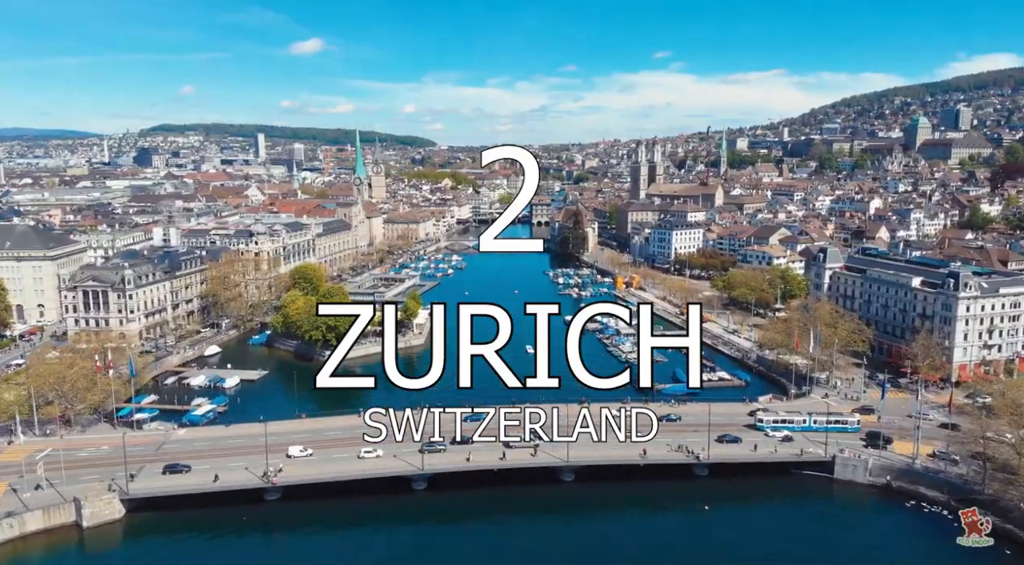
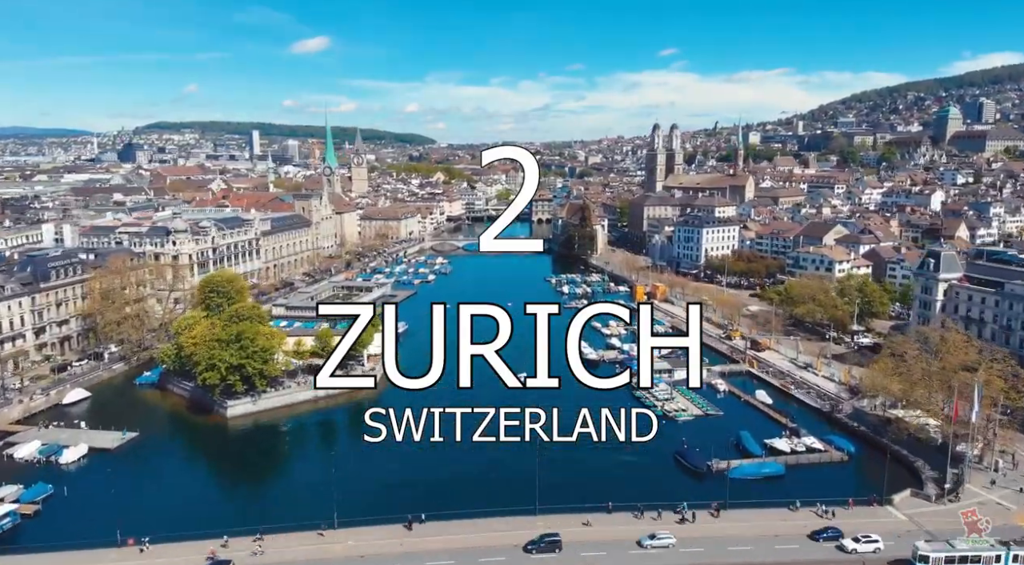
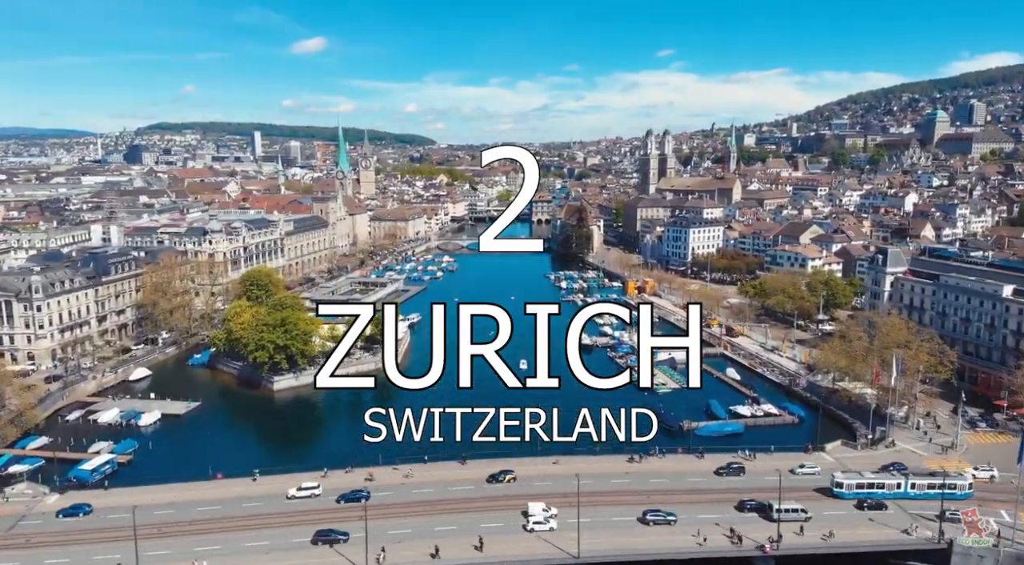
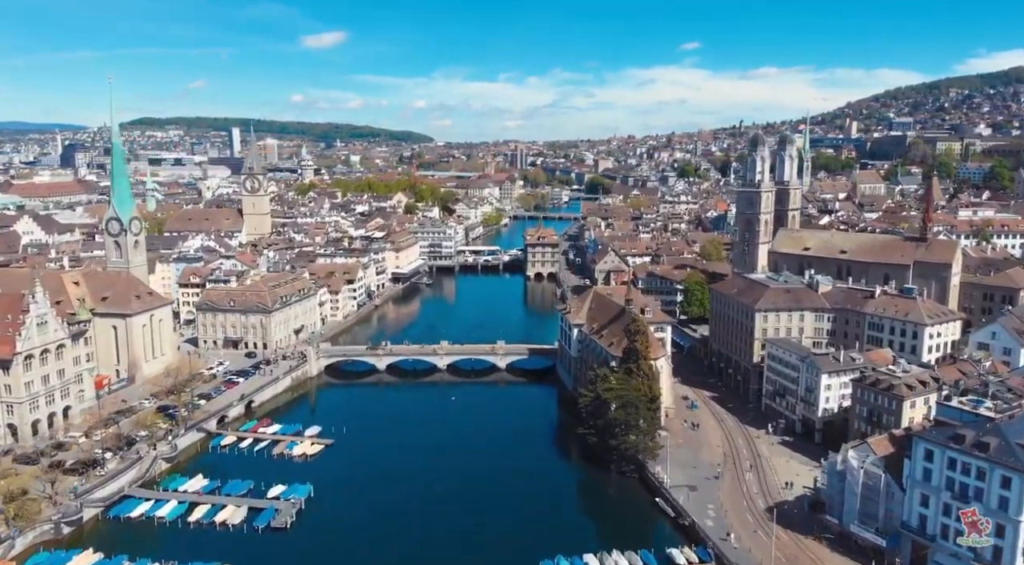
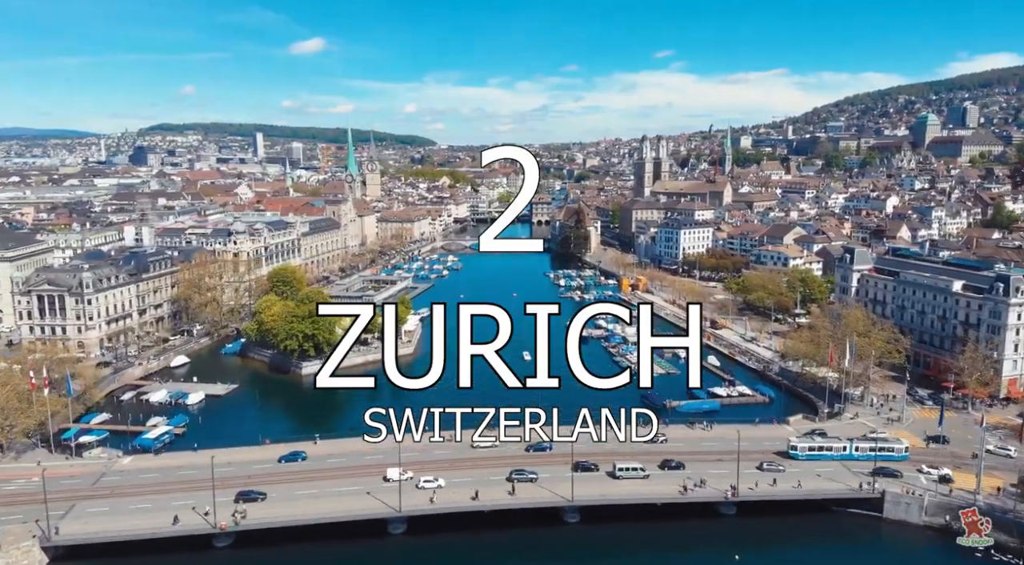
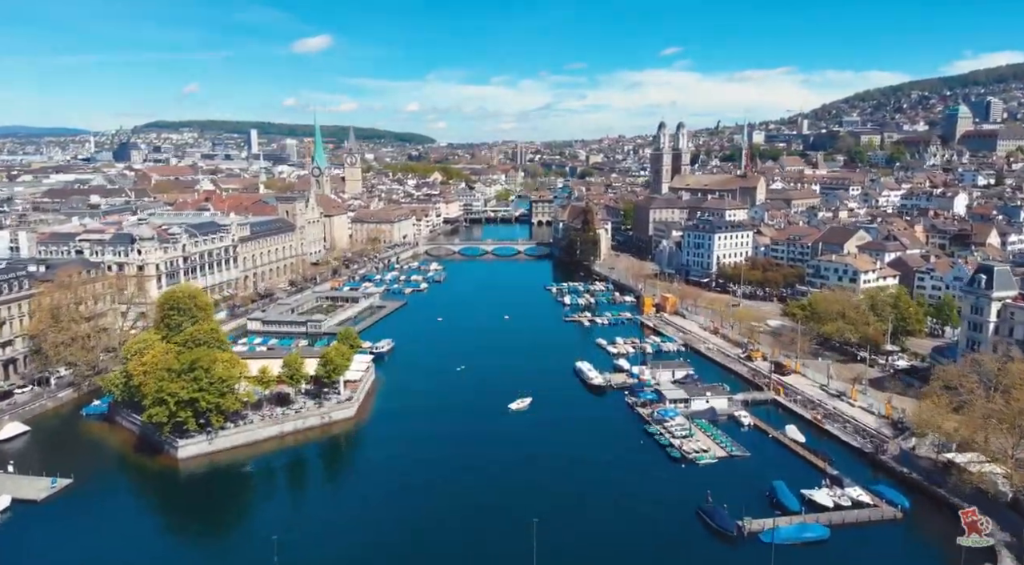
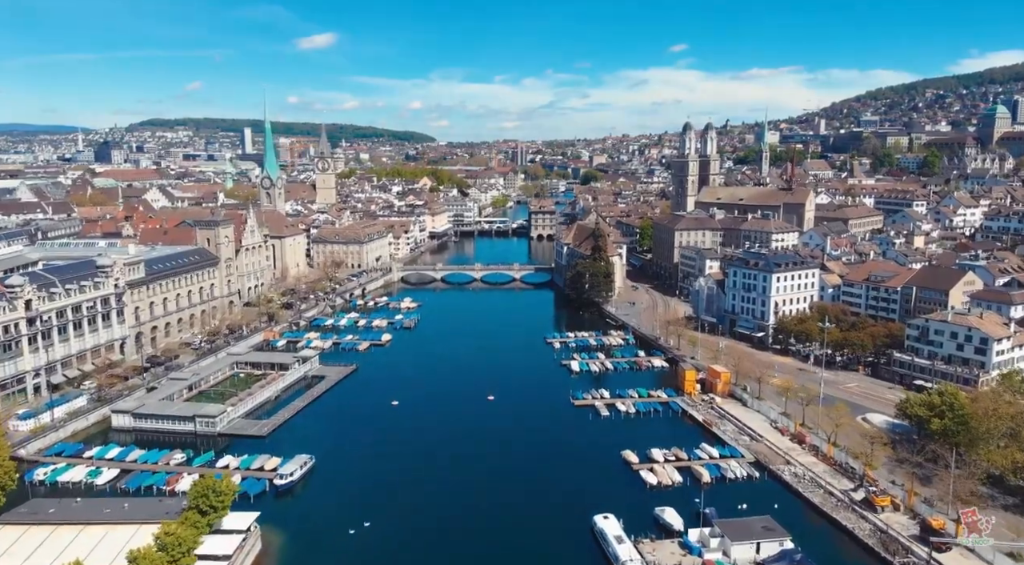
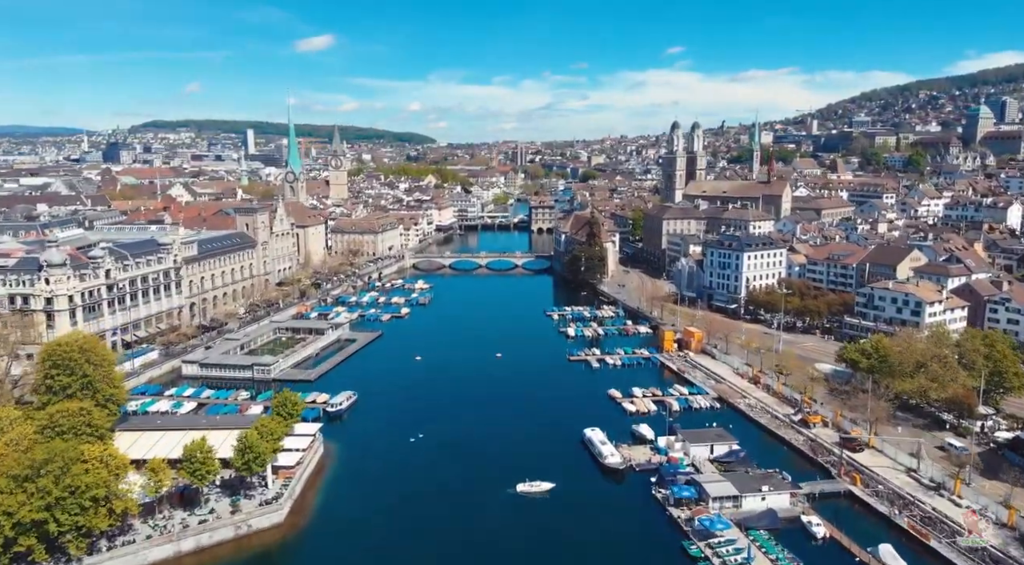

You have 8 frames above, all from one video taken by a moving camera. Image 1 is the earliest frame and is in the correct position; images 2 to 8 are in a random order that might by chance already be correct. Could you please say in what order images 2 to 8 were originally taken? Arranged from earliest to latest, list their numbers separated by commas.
5, 3, 2, 6, 8, 7, 4
